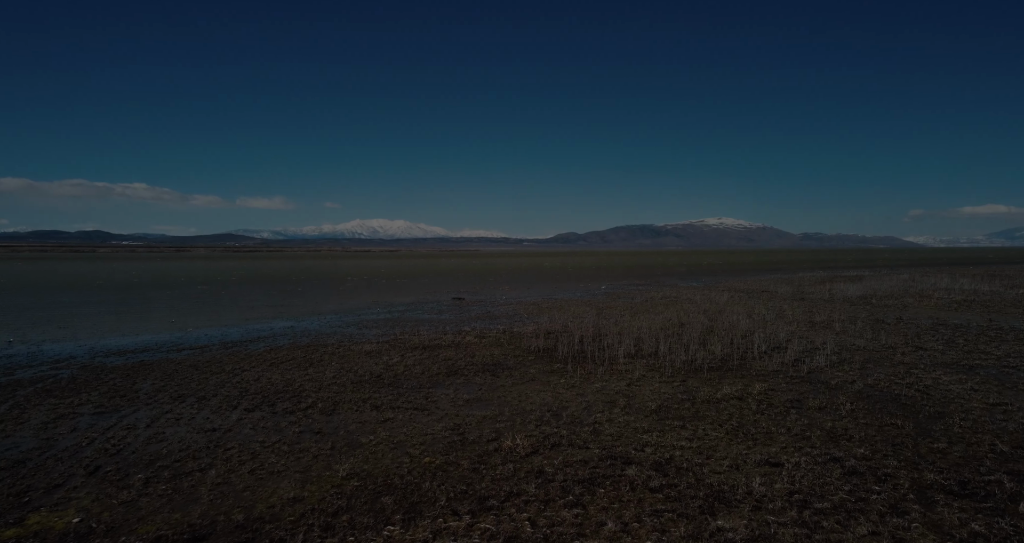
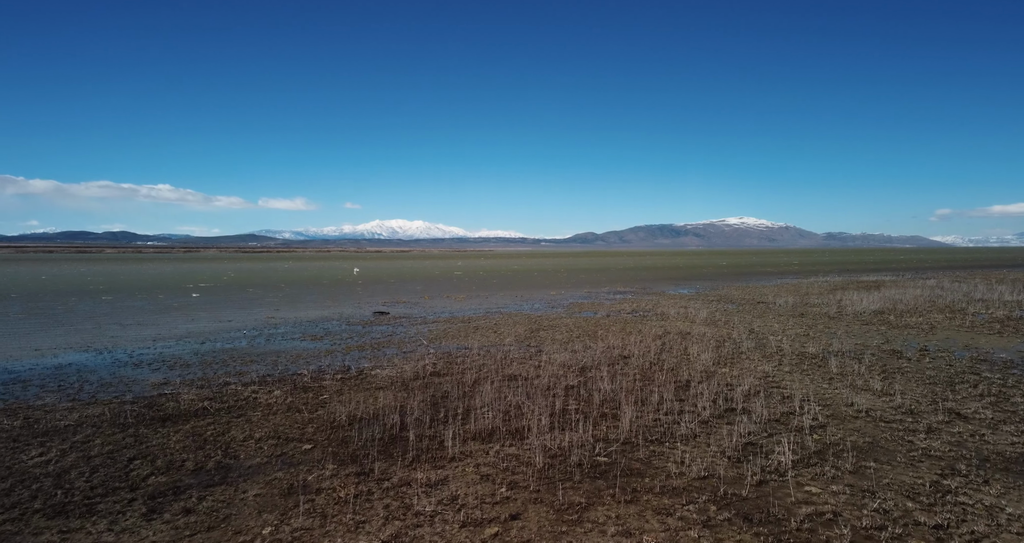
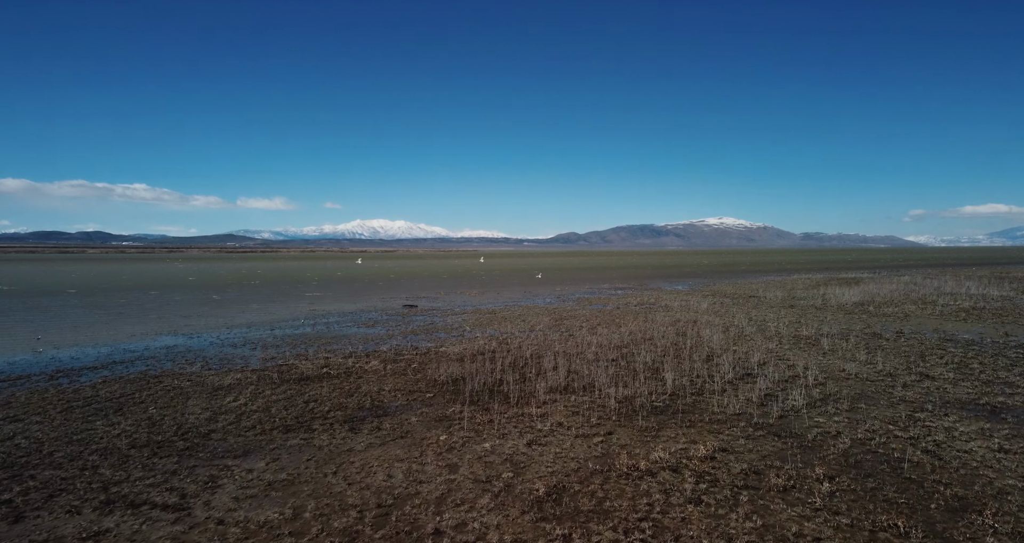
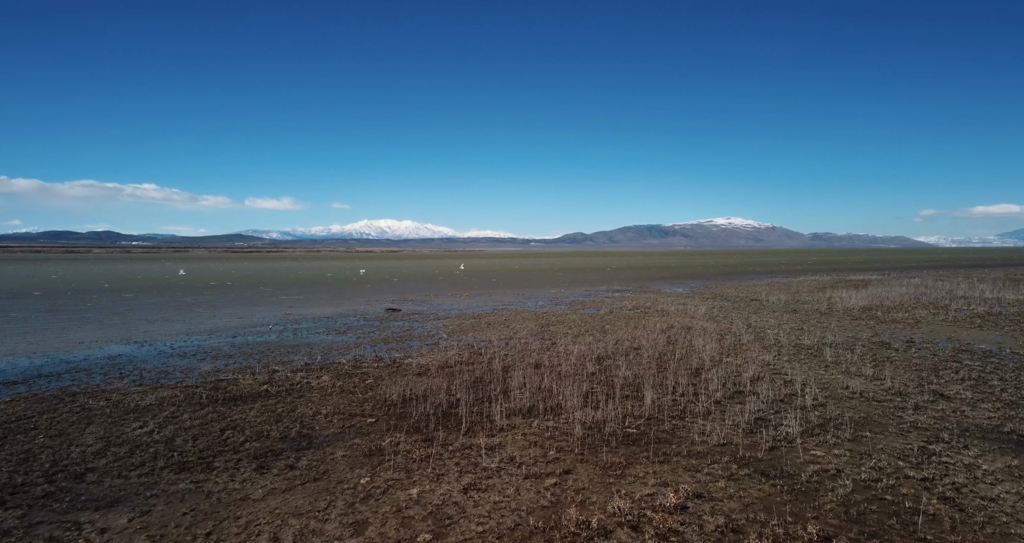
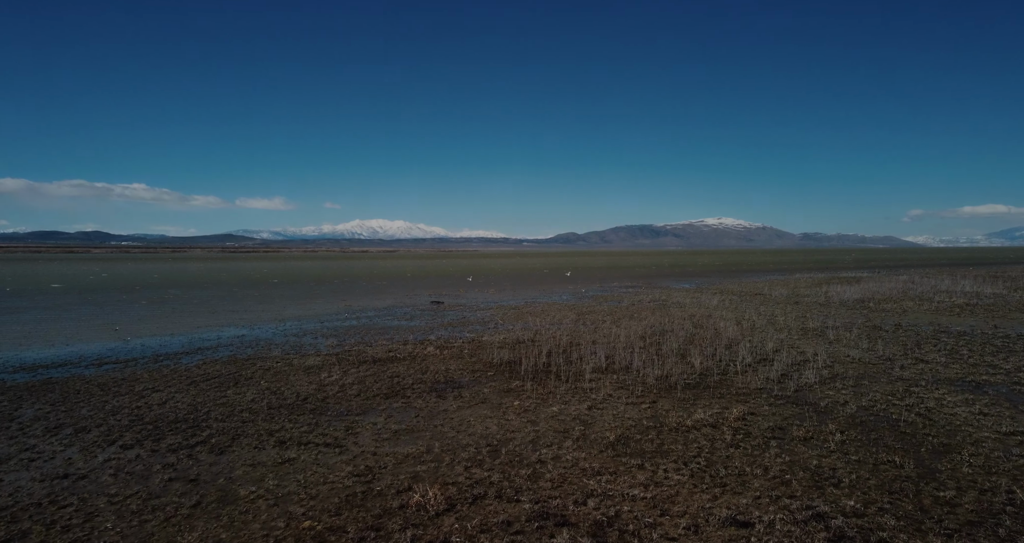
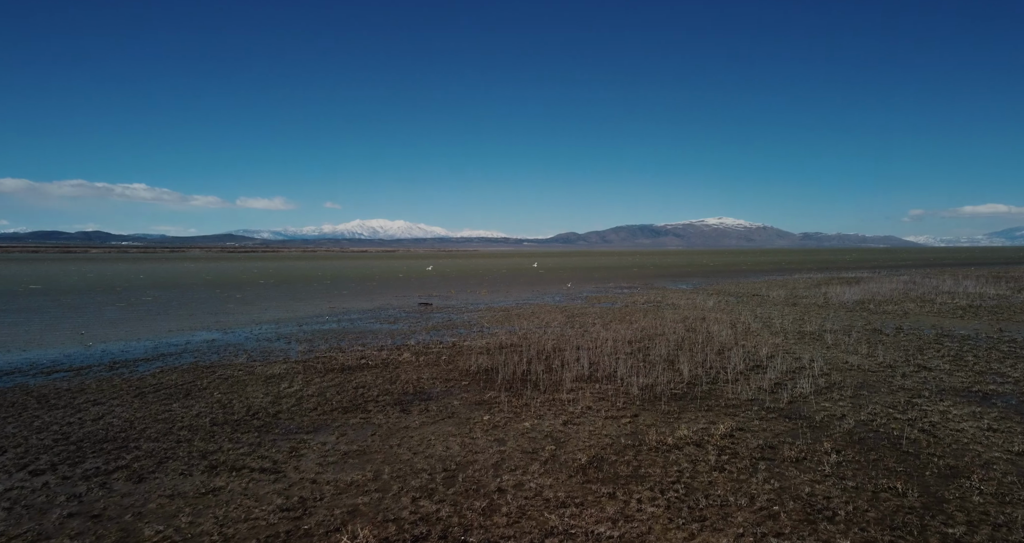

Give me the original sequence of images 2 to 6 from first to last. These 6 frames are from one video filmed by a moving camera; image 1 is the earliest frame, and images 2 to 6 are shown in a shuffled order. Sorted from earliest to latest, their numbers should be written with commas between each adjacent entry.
5, 6, 3, 4, 2
